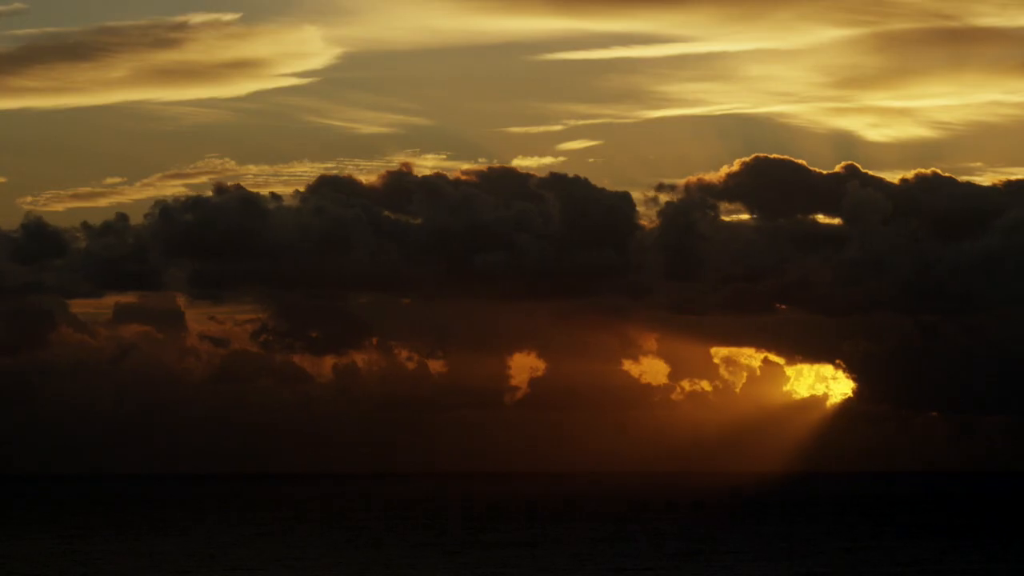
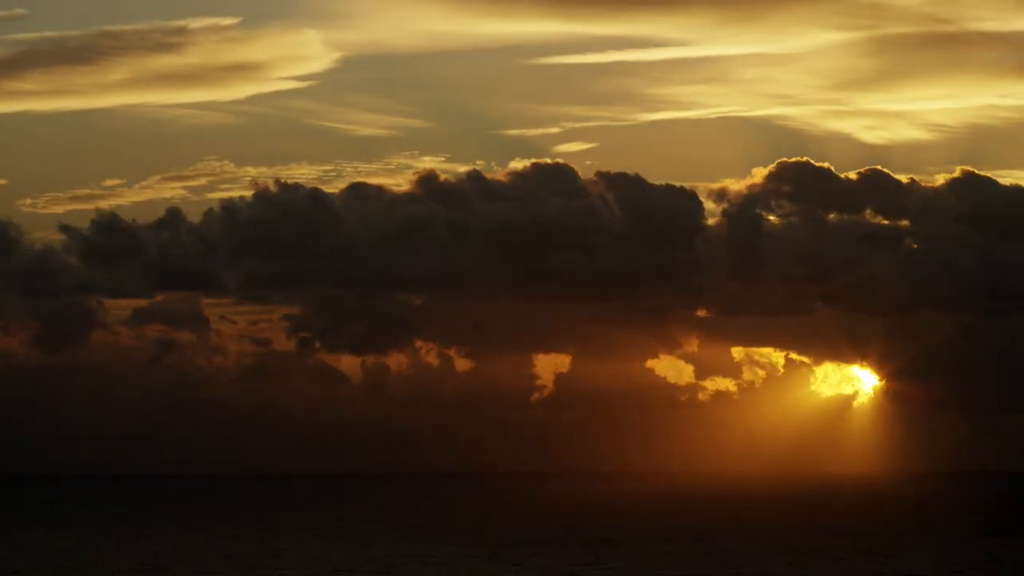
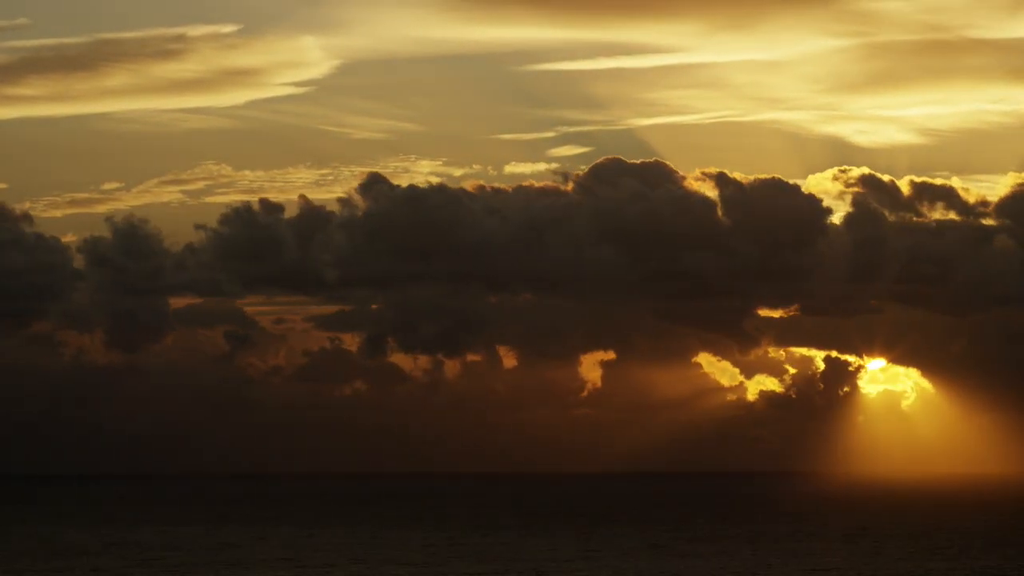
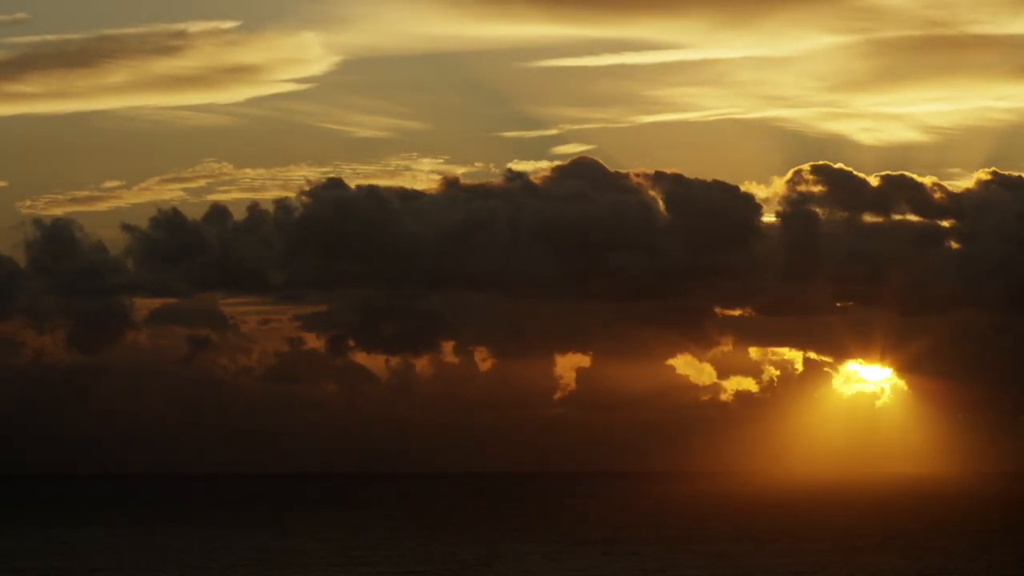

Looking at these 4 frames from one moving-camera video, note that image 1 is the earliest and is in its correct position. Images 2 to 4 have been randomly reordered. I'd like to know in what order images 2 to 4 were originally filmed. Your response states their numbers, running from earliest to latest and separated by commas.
2, 4, 3
